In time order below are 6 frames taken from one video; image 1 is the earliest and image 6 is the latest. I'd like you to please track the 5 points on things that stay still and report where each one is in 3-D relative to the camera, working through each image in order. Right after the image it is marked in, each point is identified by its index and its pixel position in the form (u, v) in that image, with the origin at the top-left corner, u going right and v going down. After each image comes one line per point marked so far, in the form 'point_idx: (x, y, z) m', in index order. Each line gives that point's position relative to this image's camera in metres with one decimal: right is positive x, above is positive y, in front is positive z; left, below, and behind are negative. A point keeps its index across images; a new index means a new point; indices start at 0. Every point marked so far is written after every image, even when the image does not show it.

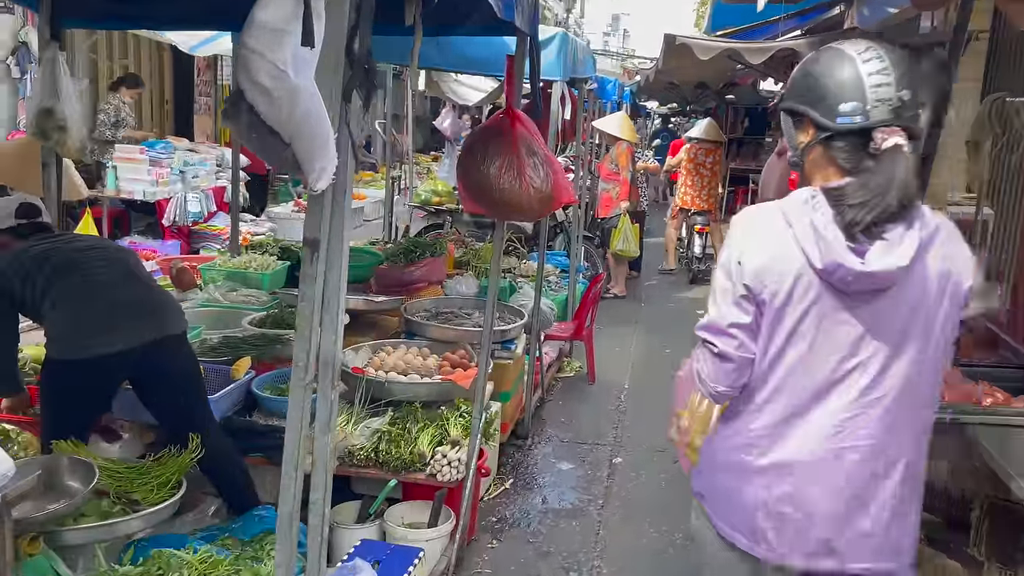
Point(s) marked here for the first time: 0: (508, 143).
0: (0.0, +0.5, +2.9) m
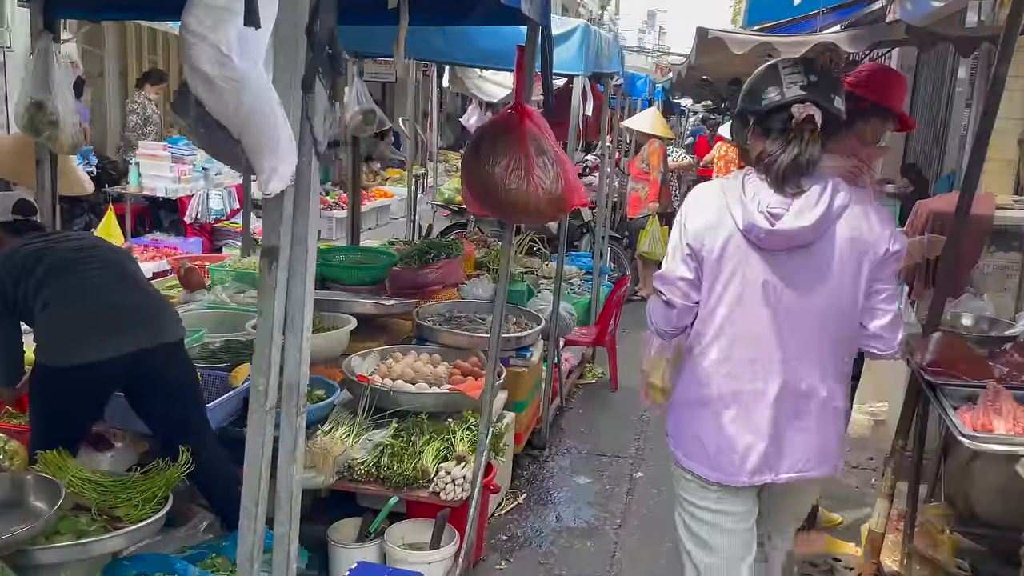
0: (0.0, +0.5, +2.7) m
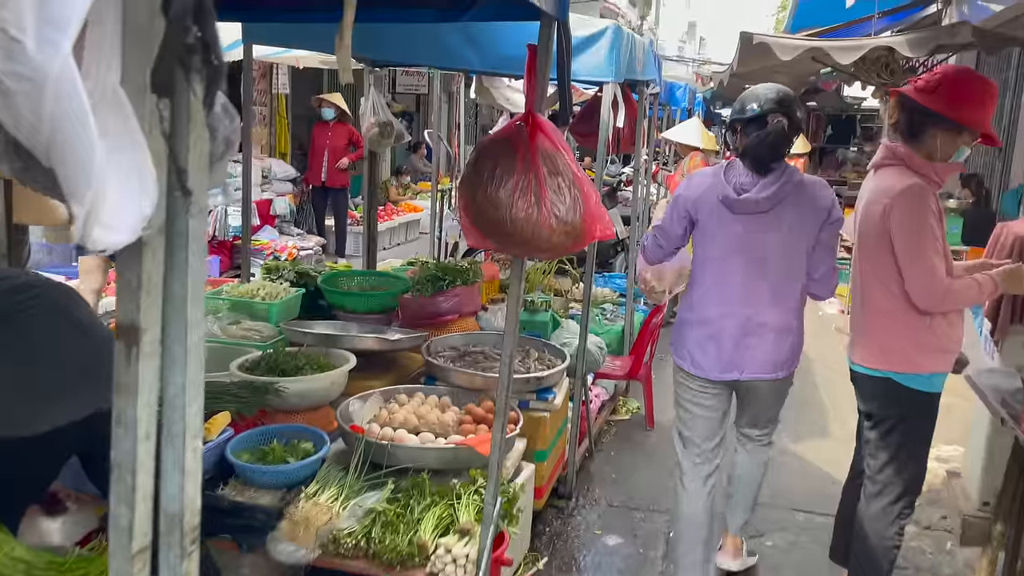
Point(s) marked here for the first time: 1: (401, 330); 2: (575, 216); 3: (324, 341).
0: (0.0, +0.3, +2.2) m
1: (-0.6, -0.2, +4.1) m
2: (+0.2, +0.2, +2.2) m
3: (-0.9, -0.2, +3.7) m
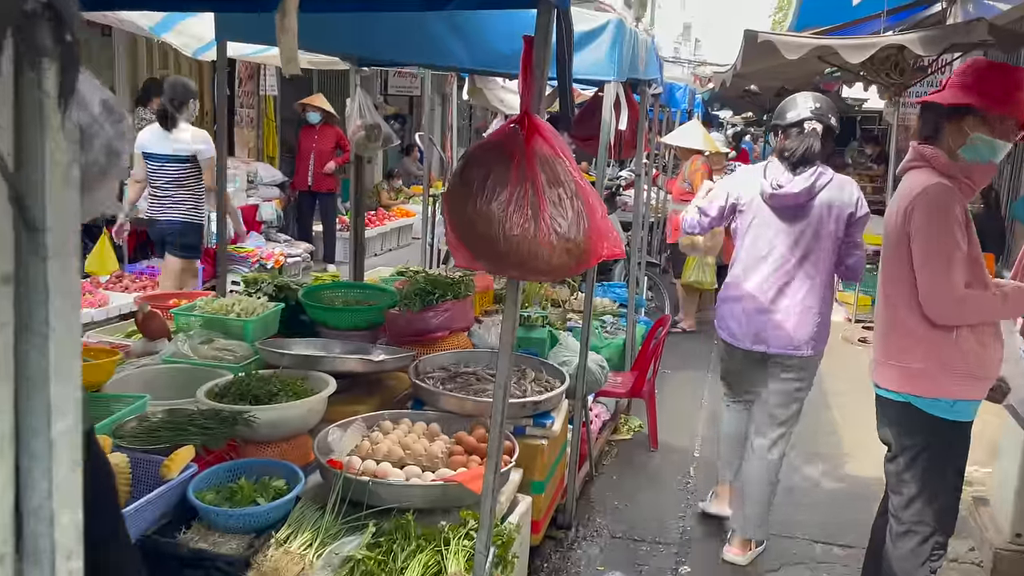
0: (0.0, +0.3, +1.9) m
1: (-0.6, -0.3, +3.8) m
2: (+0.2, +0.1, +1.9) m
3: (-0.9, -0.3, +3.4) m
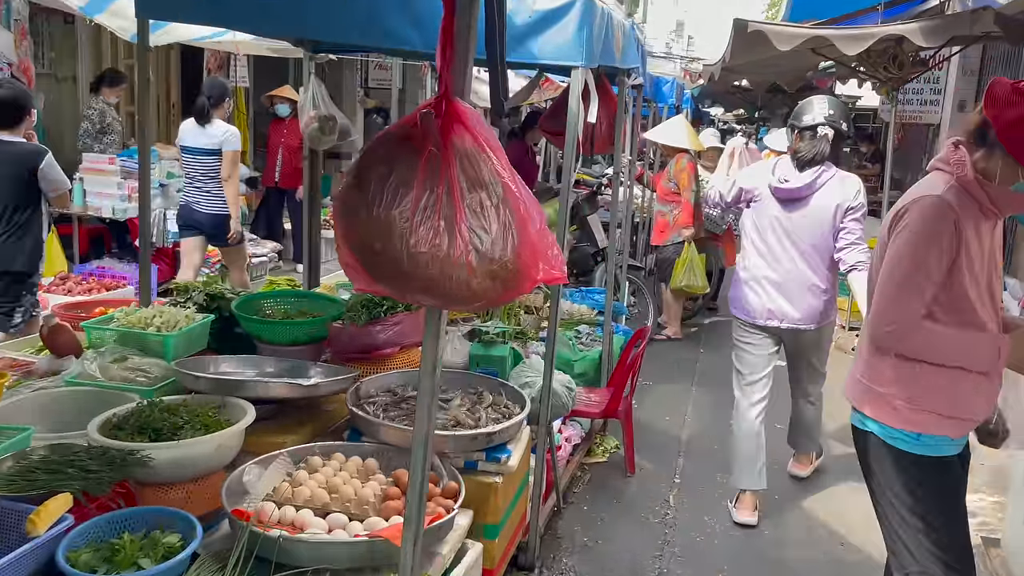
0: (-0.1, +0.2, +1.5) m
1: (-0.8, -0.3, +3.4) m
2: (0.0, +0.1, +1.5) m
3: (-1.1, -0.4, +3.0) m
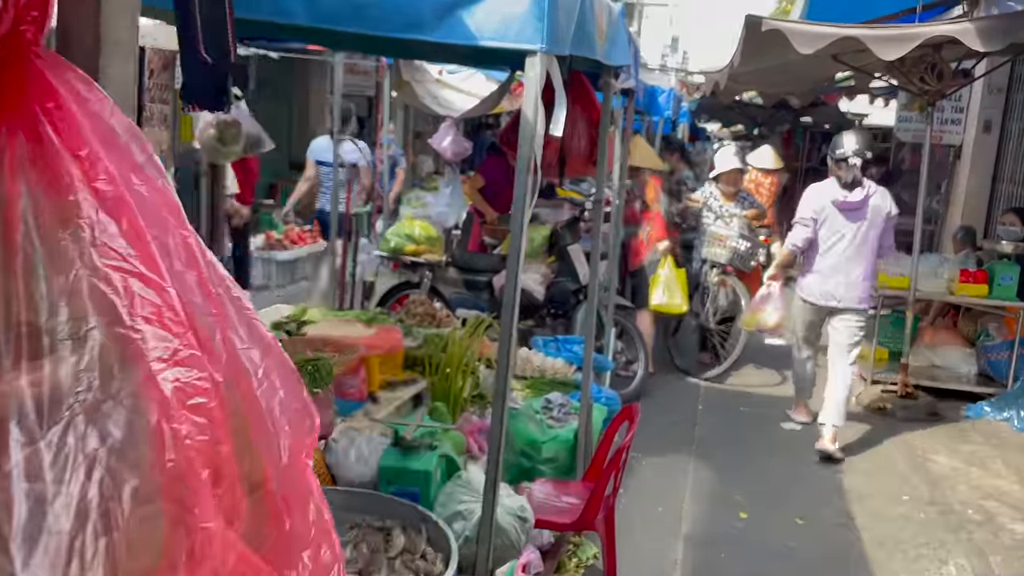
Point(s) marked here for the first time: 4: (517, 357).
0: (-0.3, 0.0, +0.4) m
1: (-1.0, -0.6, +2.3) m
2: (-0.2, -0.1, +0.4) m
3: (-1.3, -0.6, +1.9) m
4: (0.0, -0.4, +4.6) m
